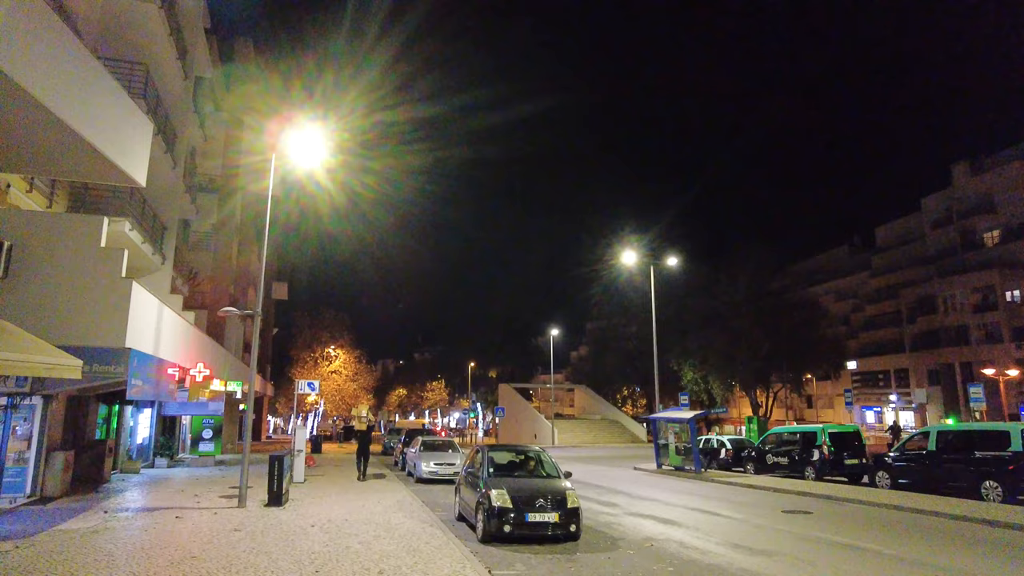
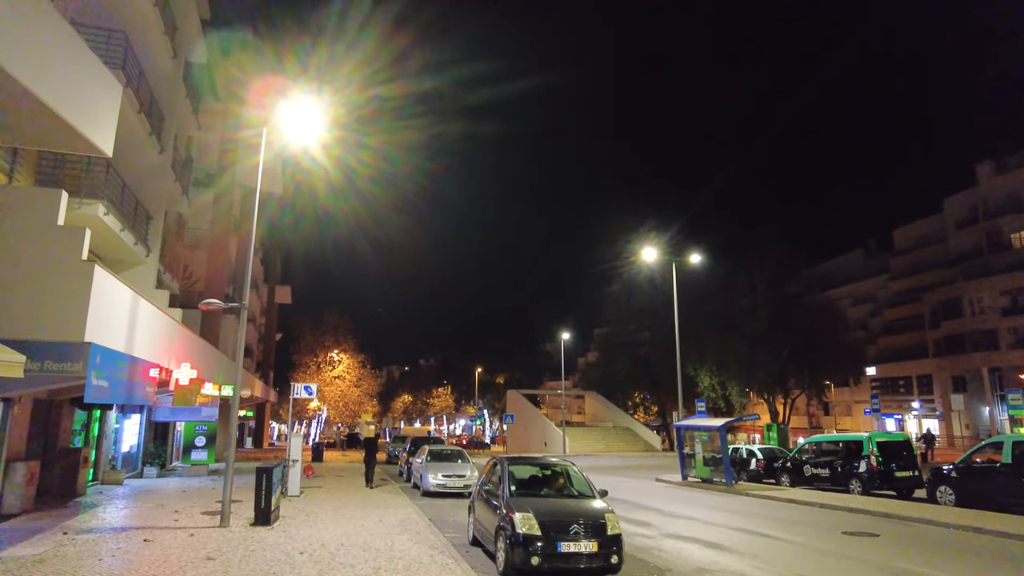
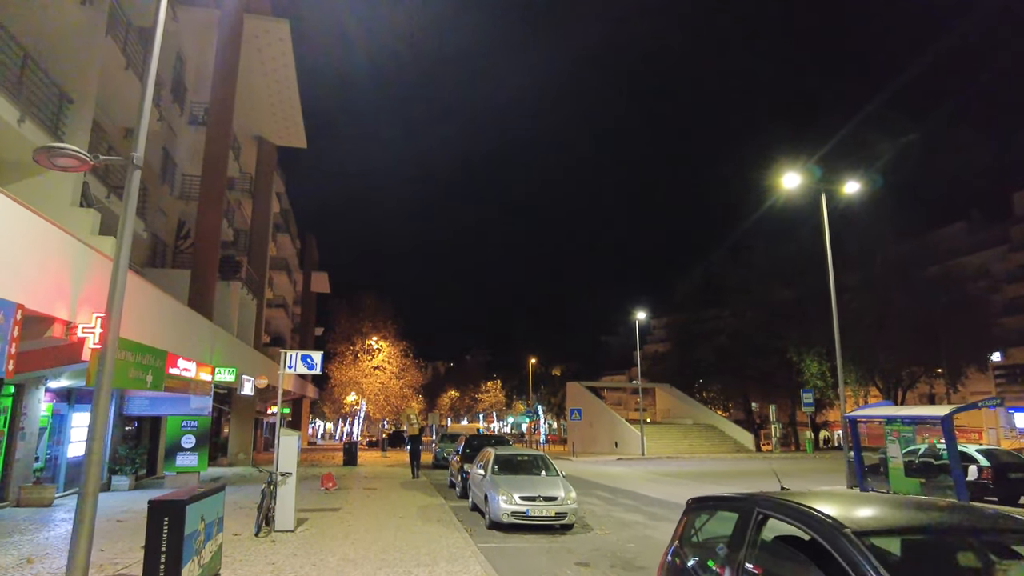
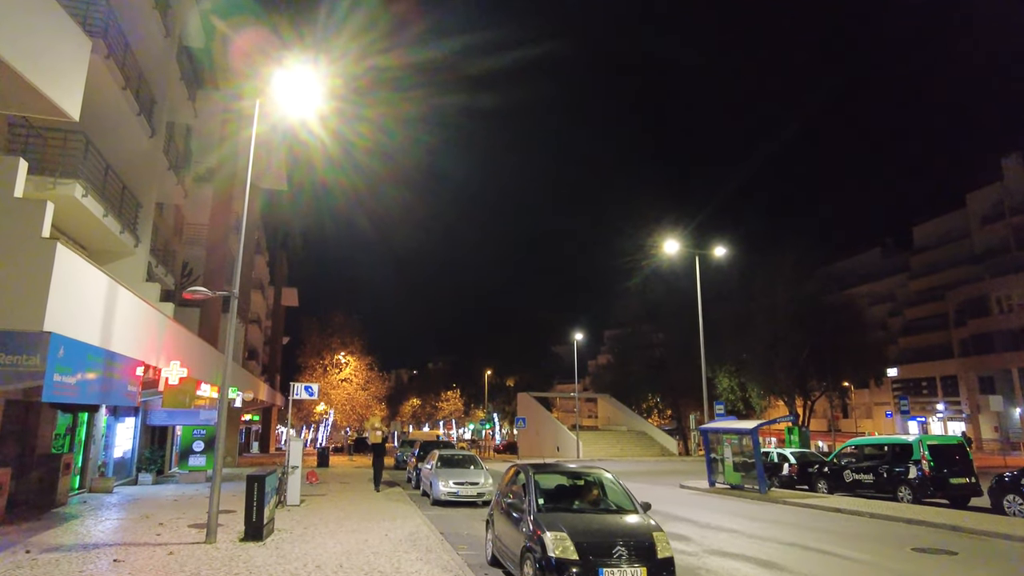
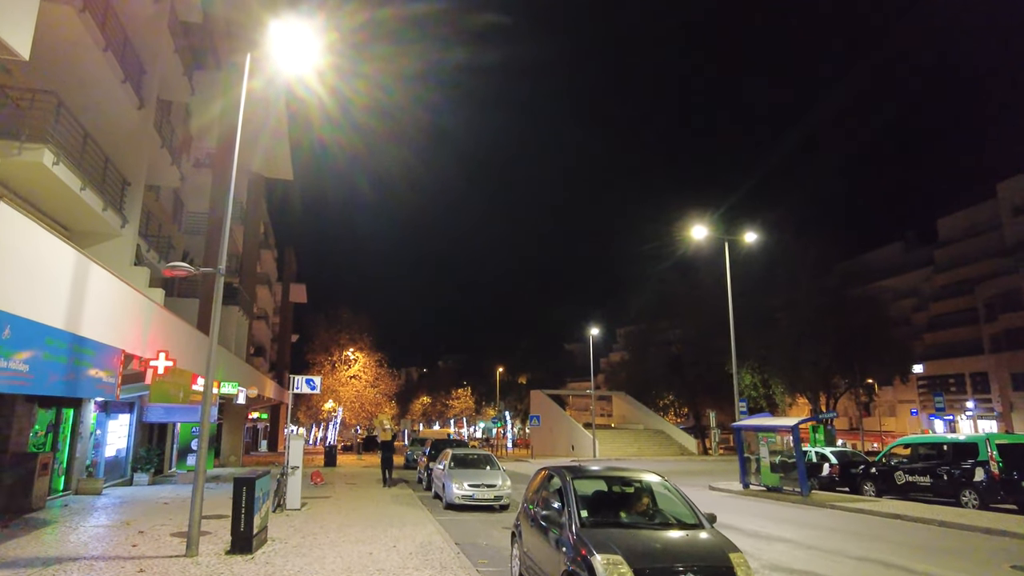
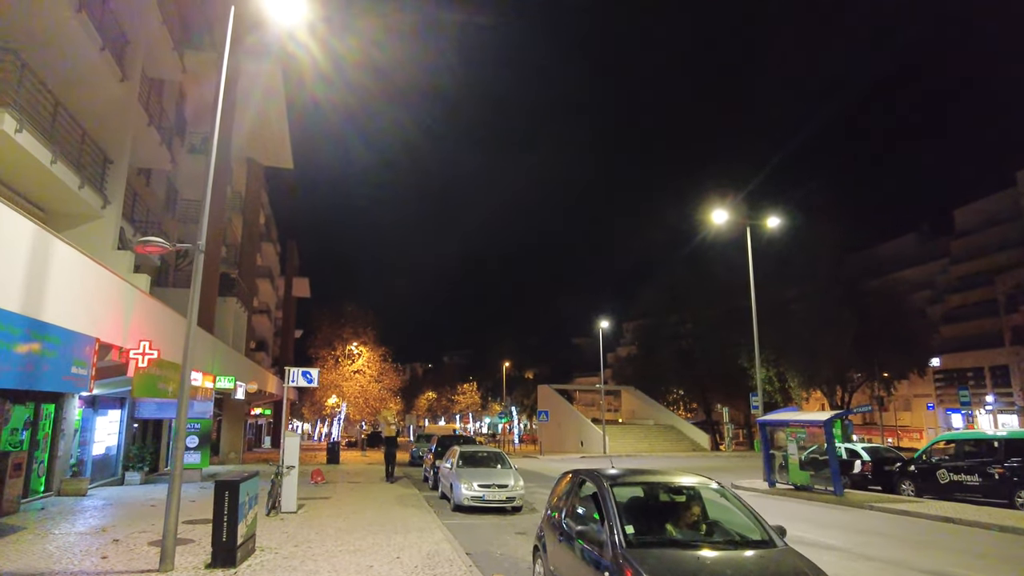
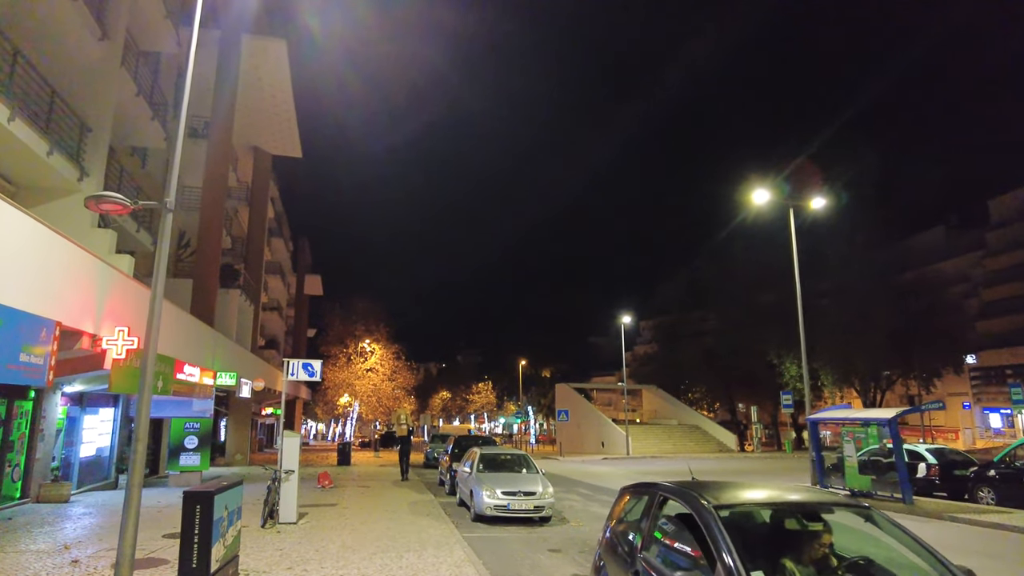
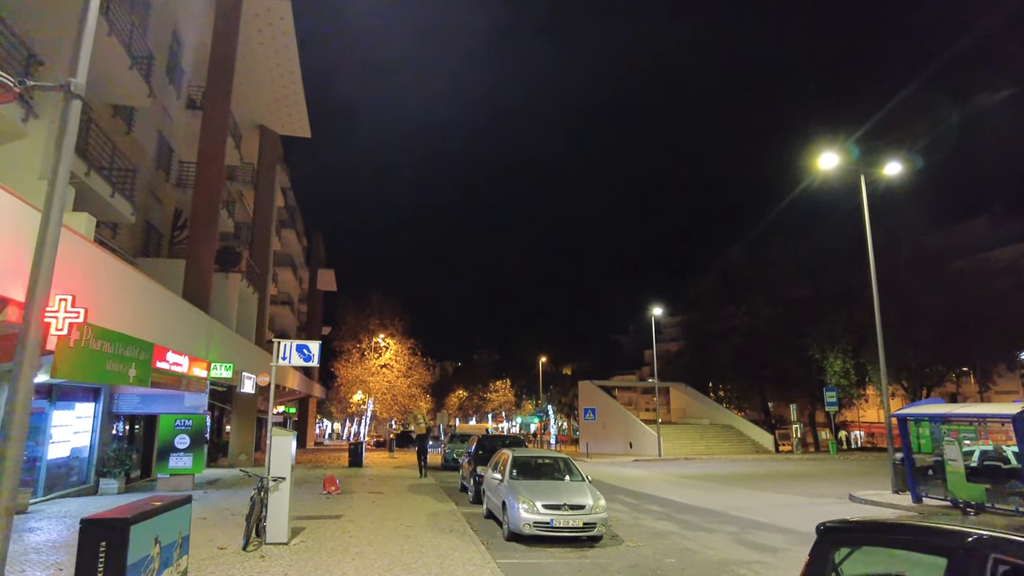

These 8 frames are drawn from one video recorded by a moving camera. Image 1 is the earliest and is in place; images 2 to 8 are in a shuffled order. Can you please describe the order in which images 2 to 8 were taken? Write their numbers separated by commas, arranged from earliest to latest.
2, 4, 5, 6, 7, 3, 8
